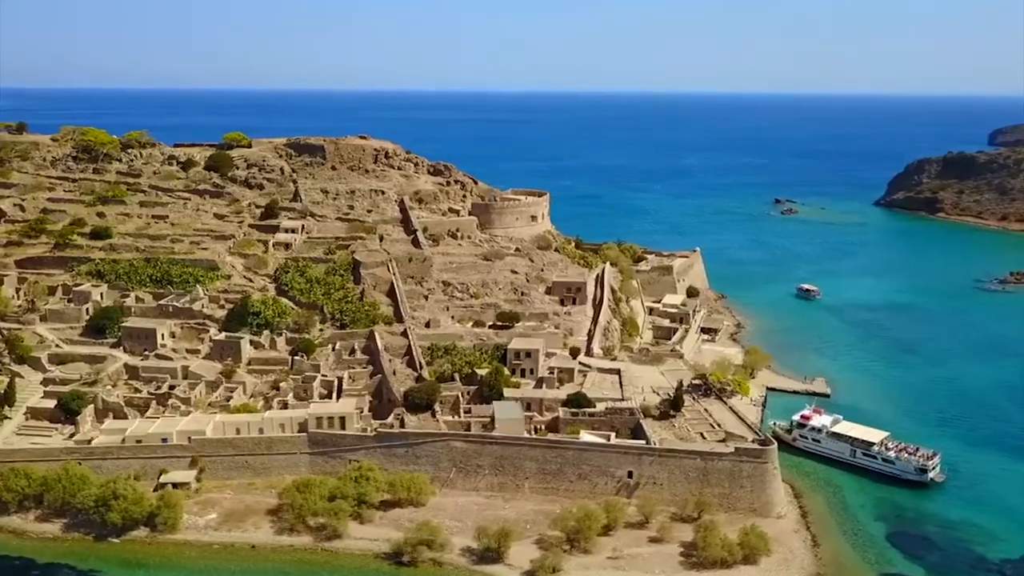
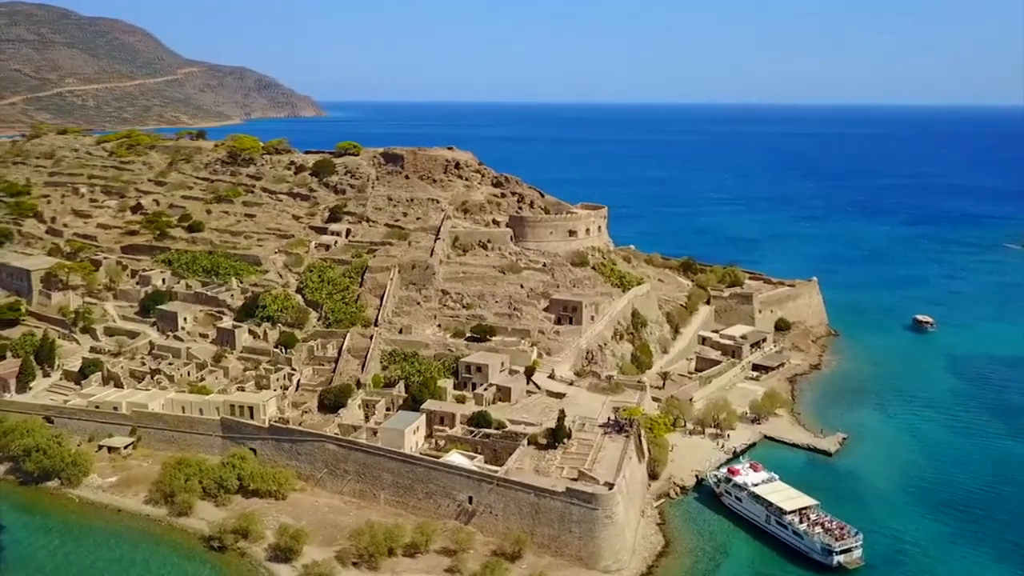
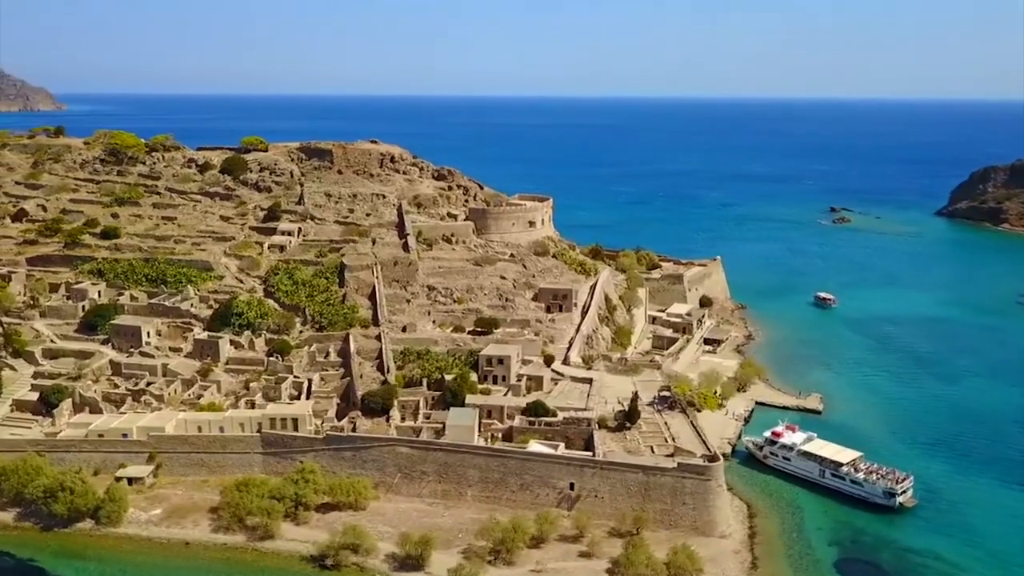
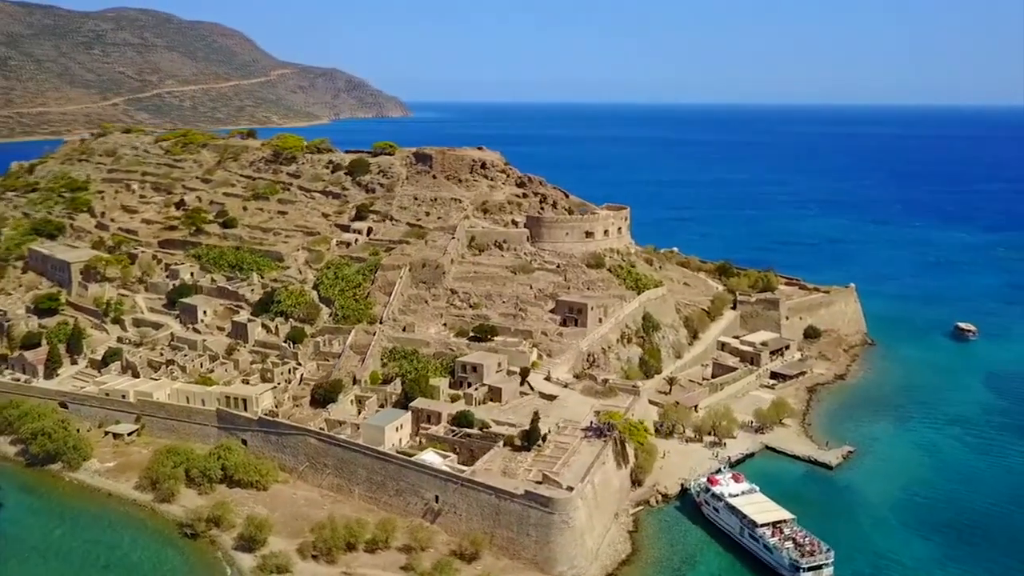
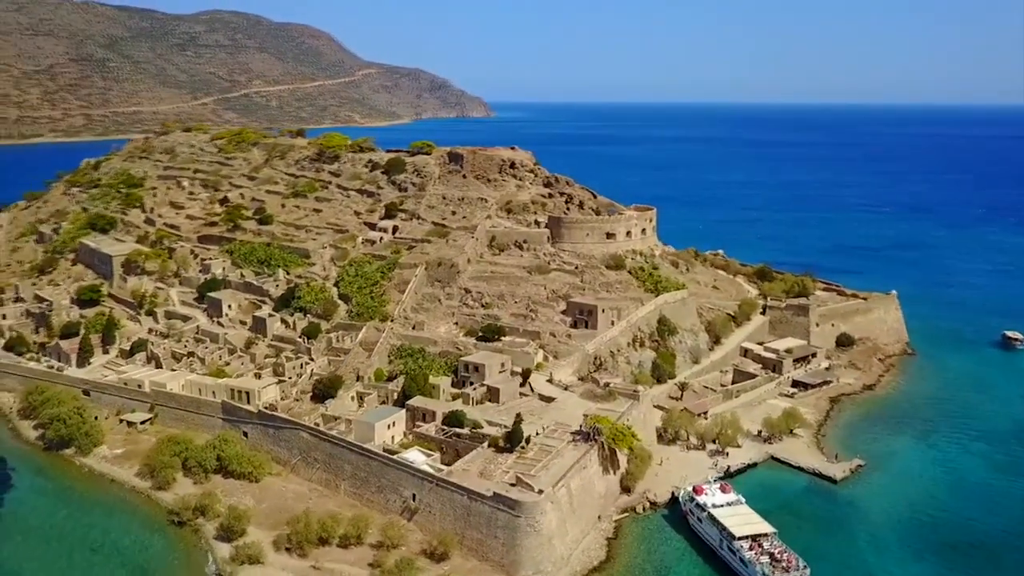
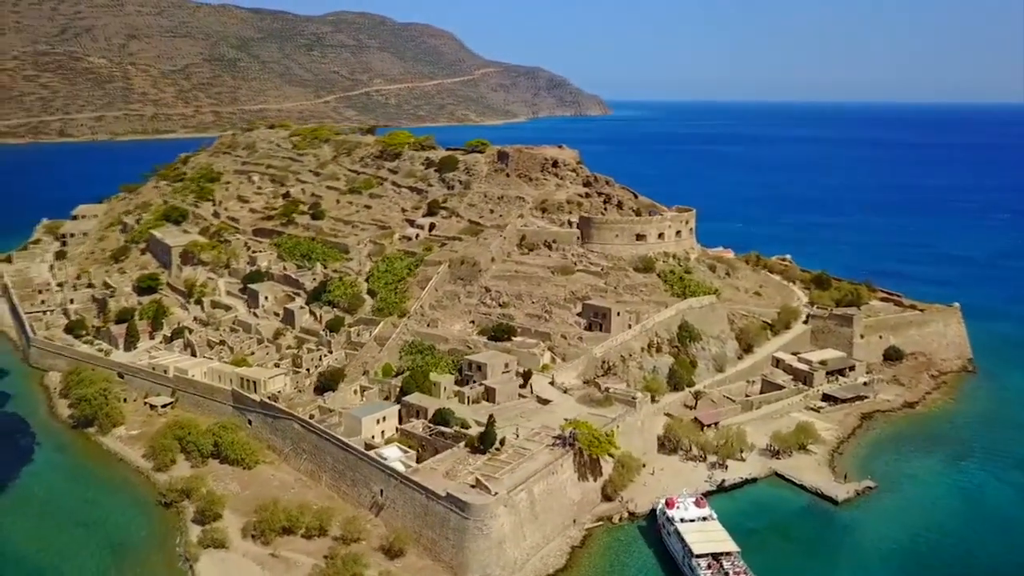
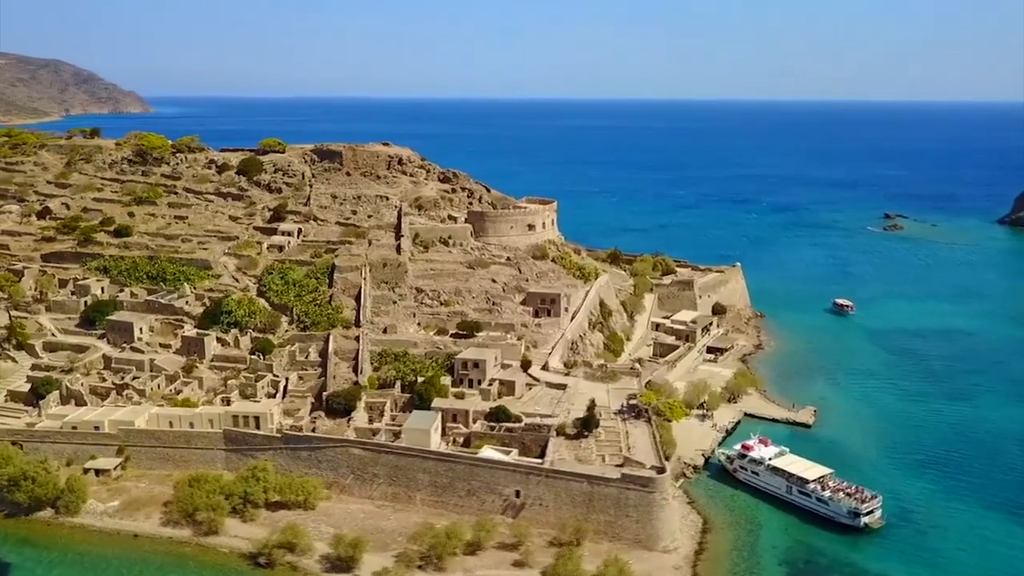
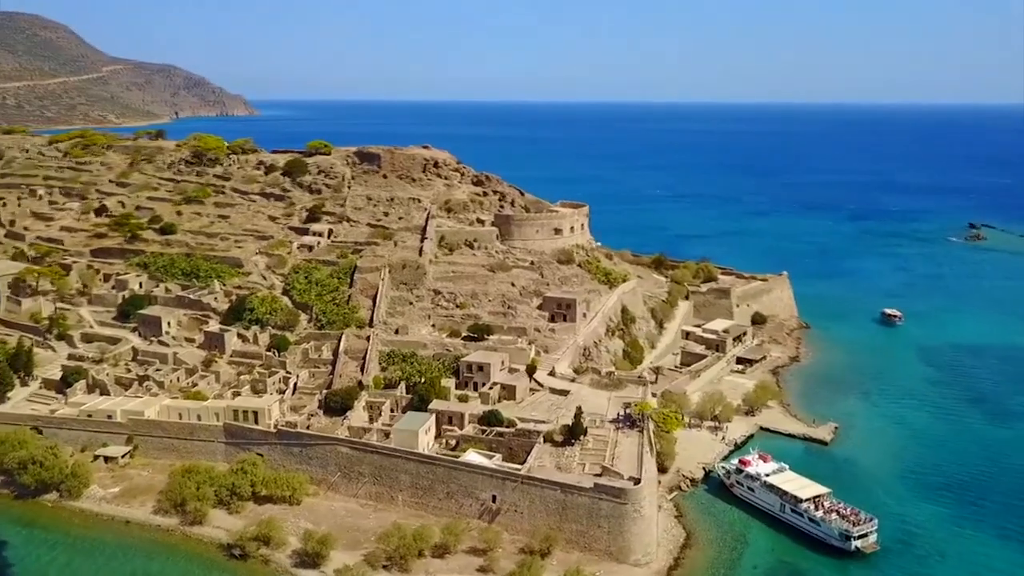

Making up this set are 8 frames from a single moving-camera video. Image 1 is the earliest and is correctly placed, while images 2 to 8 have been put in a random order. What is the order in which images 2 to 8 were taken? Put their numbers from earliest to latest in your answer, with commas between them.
3, 7, 8, 2, 4, 5, 6
